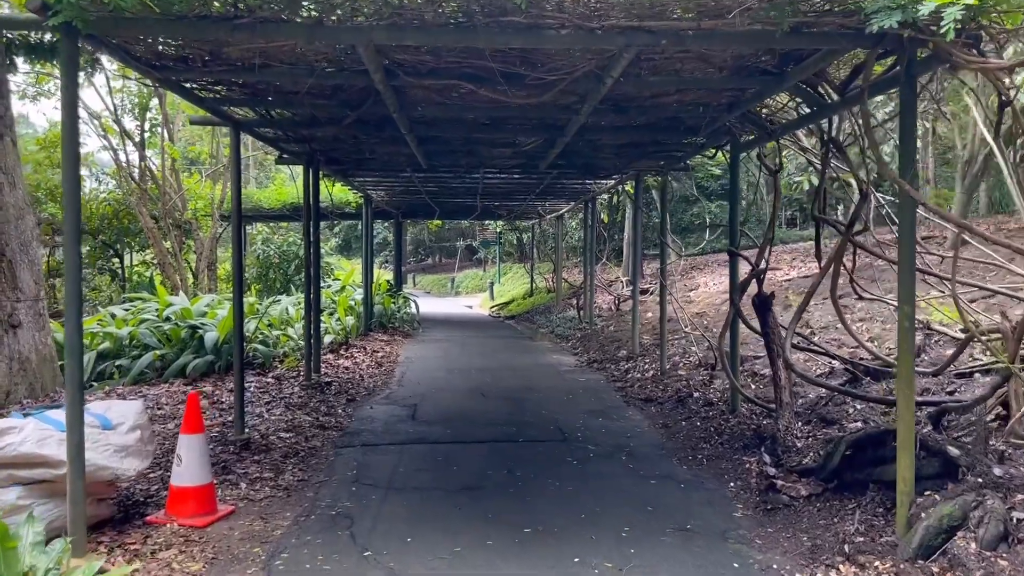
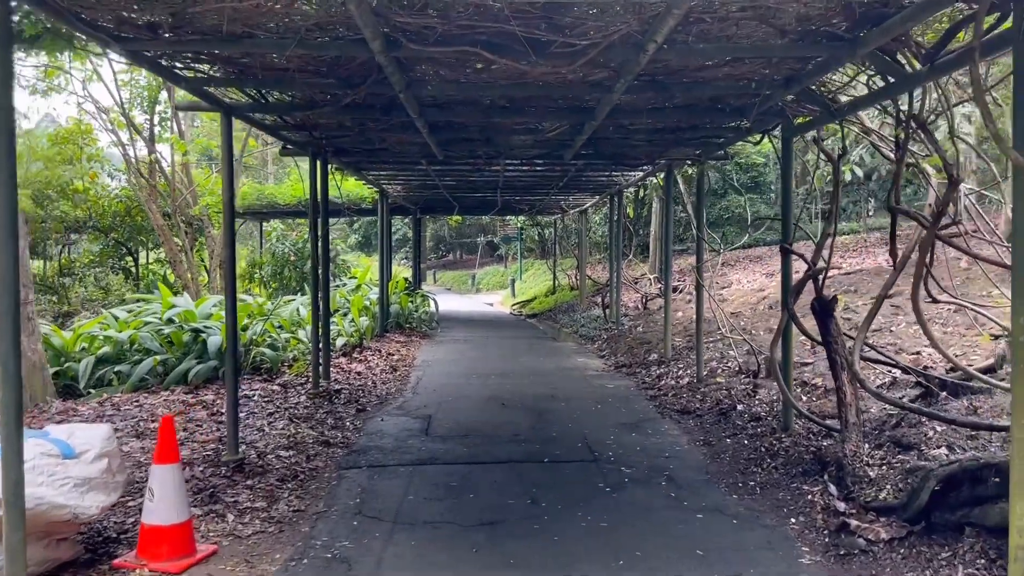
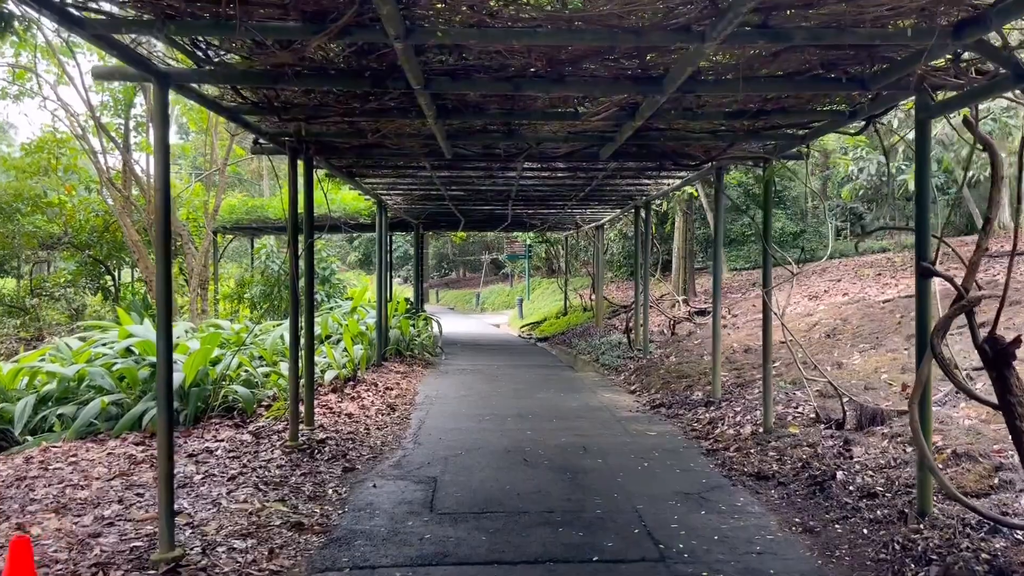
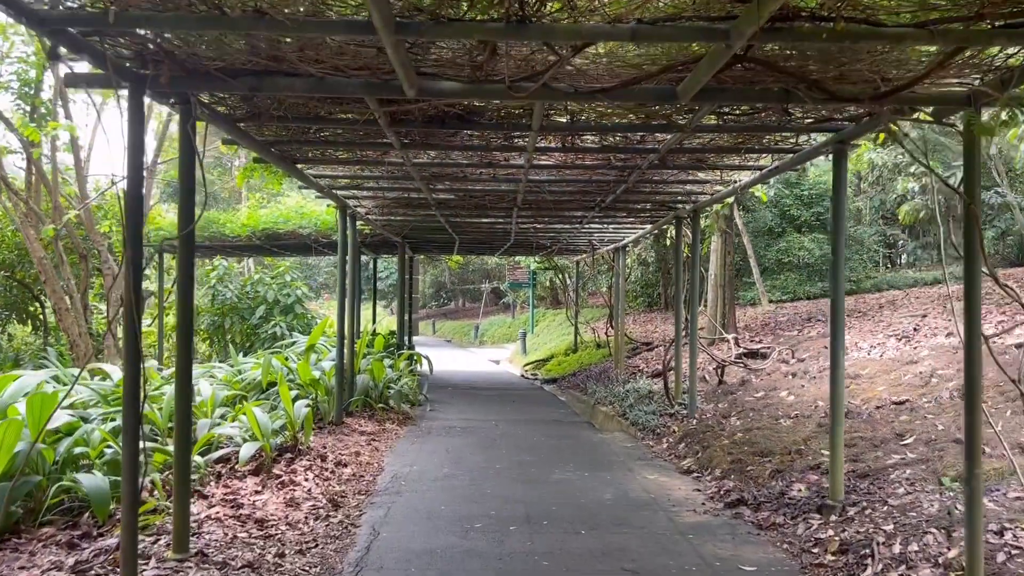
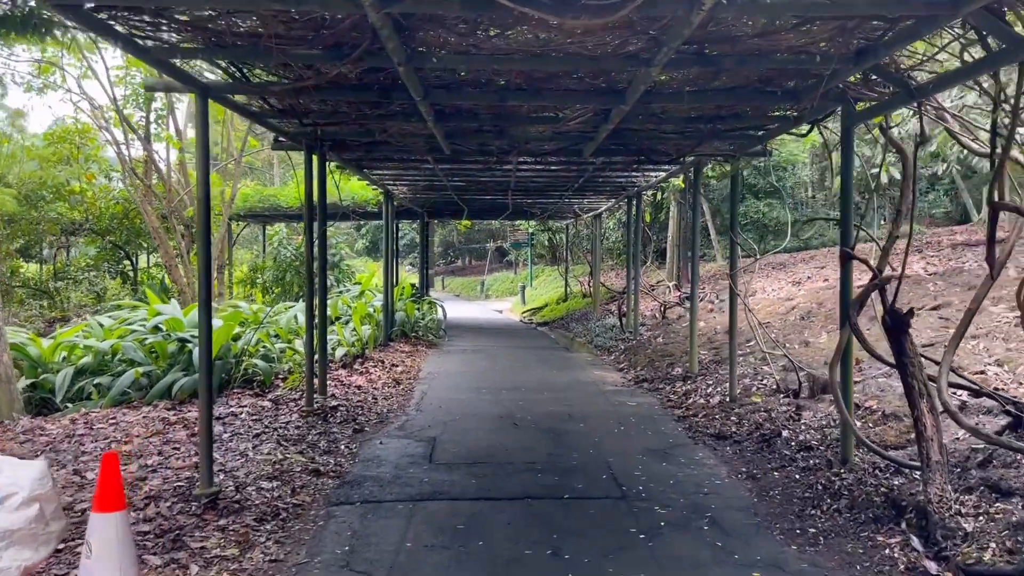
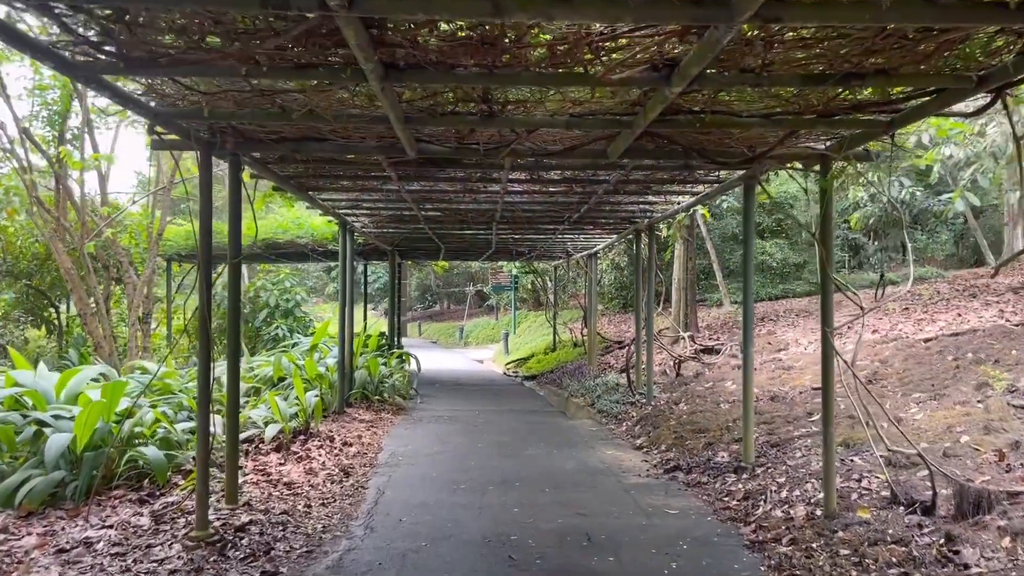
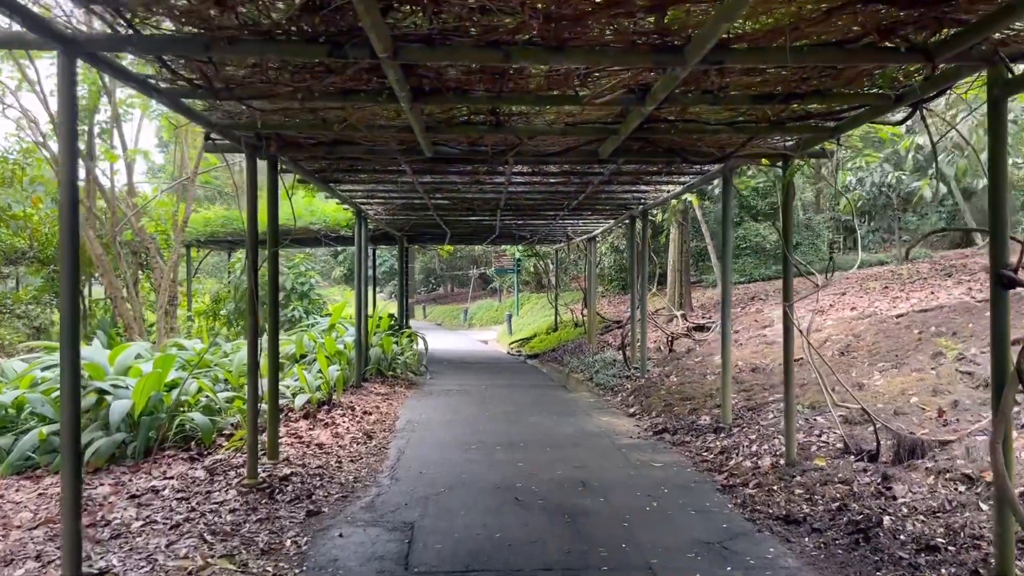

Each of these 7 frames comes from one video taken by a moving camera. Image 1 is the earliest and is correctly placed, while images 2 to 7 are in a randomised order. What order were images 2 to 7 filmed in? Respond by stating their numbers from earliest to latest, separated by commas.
2, 5, 3, 7, 6, 4
